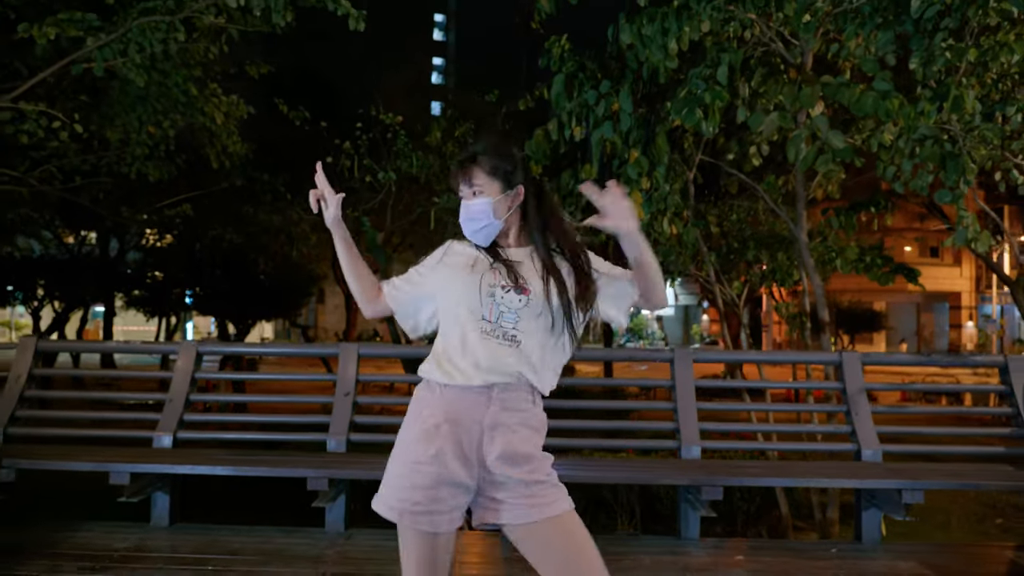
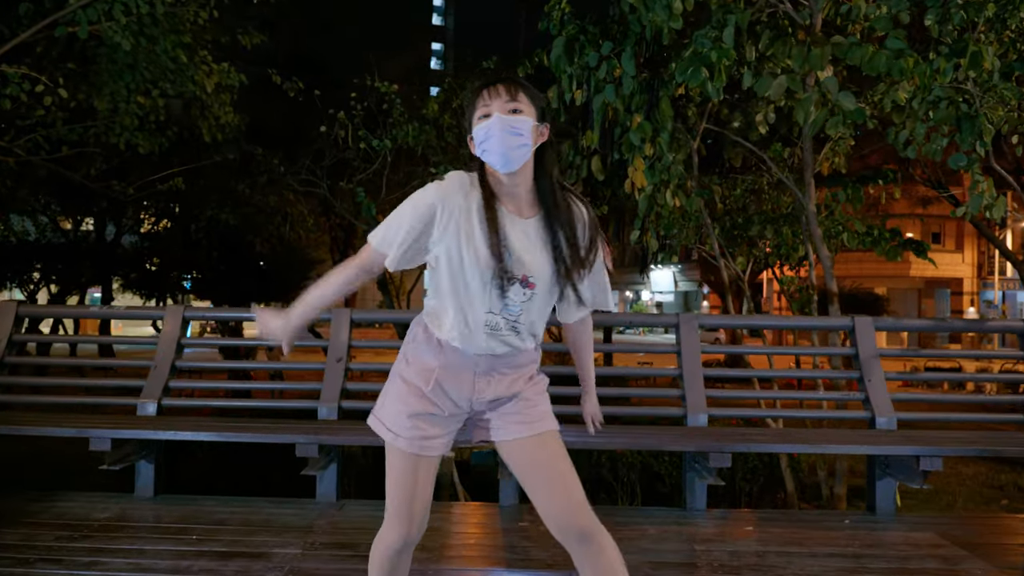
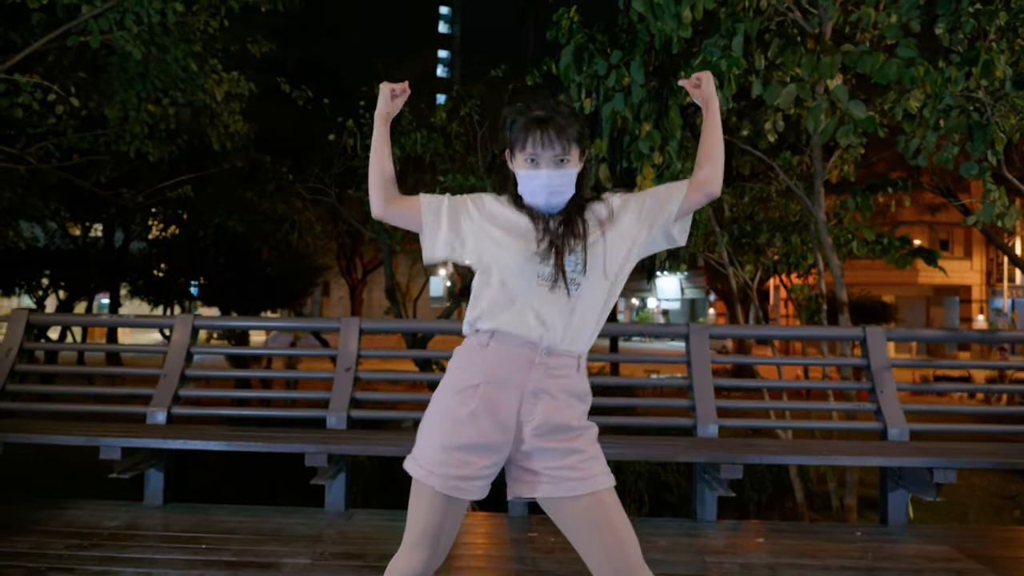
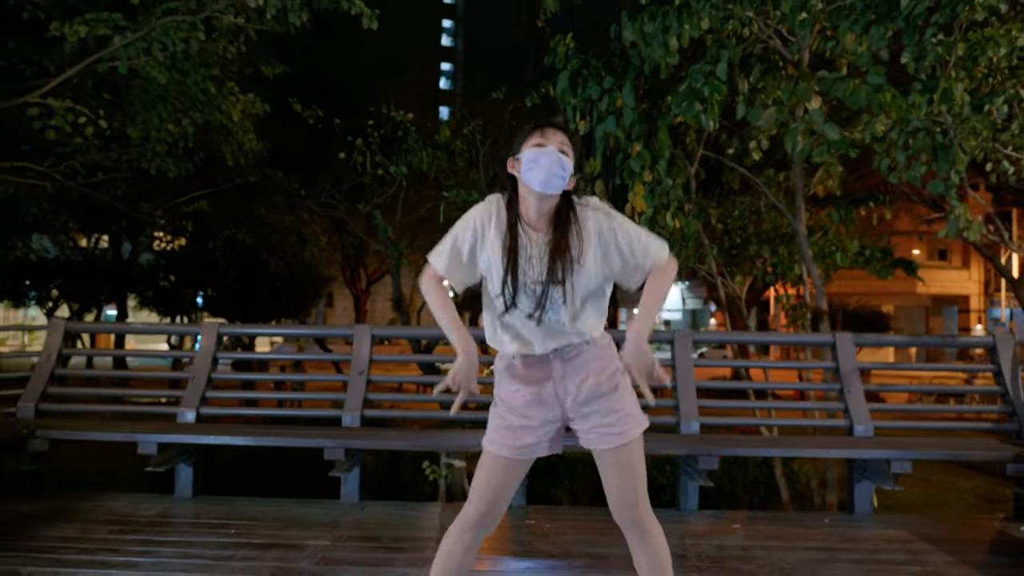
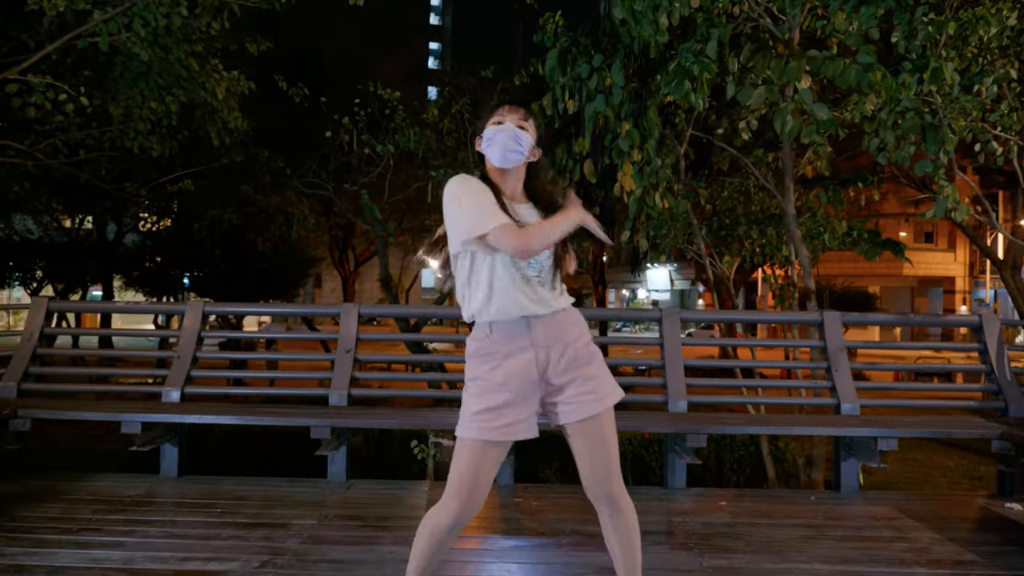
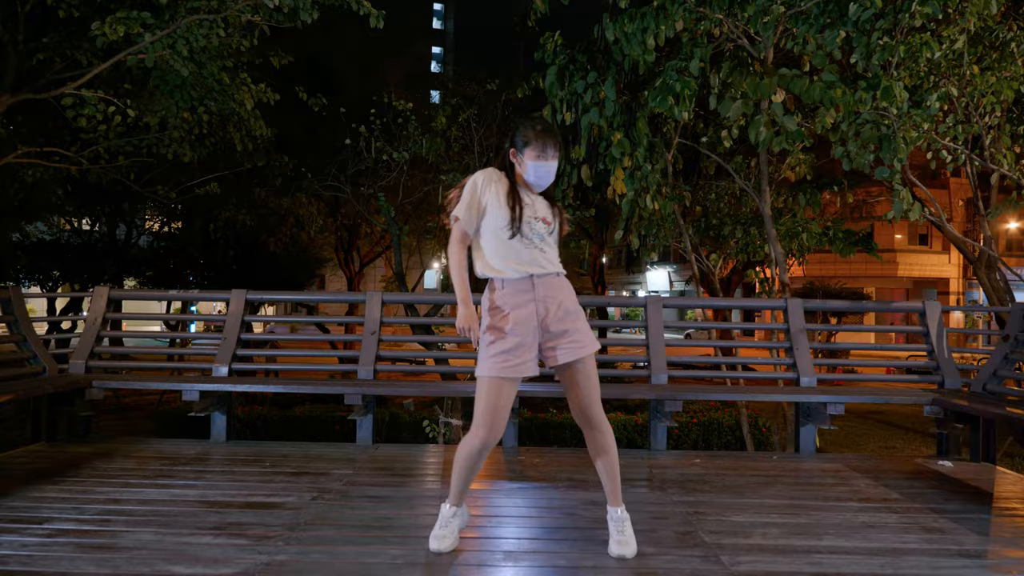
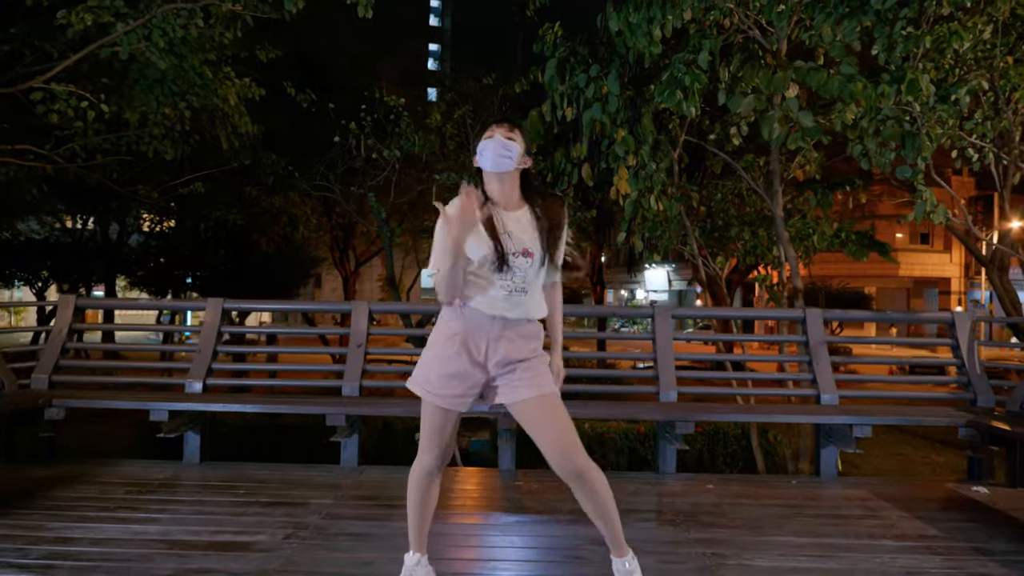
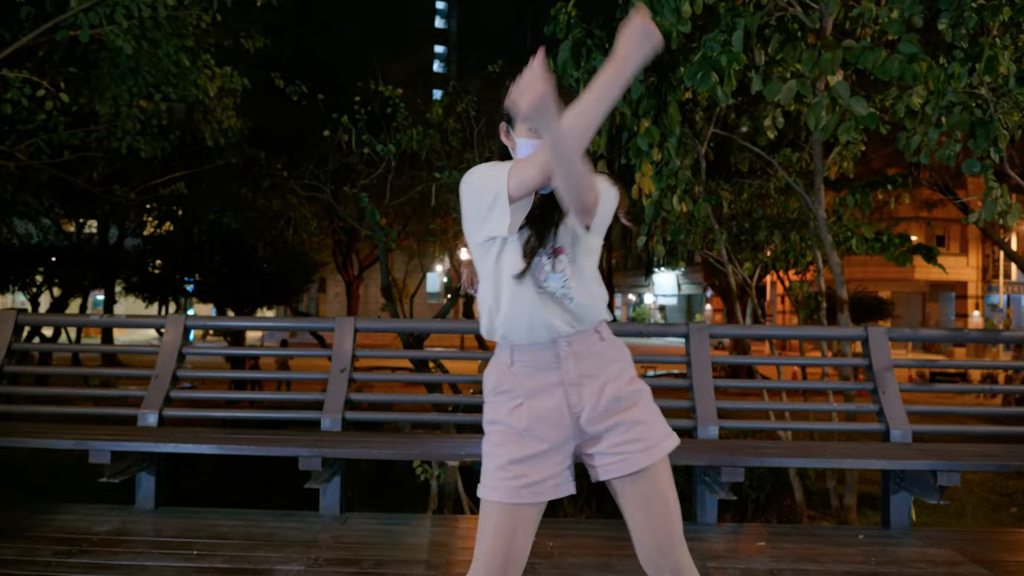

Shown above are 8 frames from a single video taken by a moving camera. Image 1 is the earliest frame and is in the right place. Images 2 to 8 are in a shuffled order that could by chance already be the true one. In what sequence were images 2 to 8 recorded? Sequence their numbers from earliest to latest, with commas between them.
6, 7, 5, 2, 8, 3, 4
